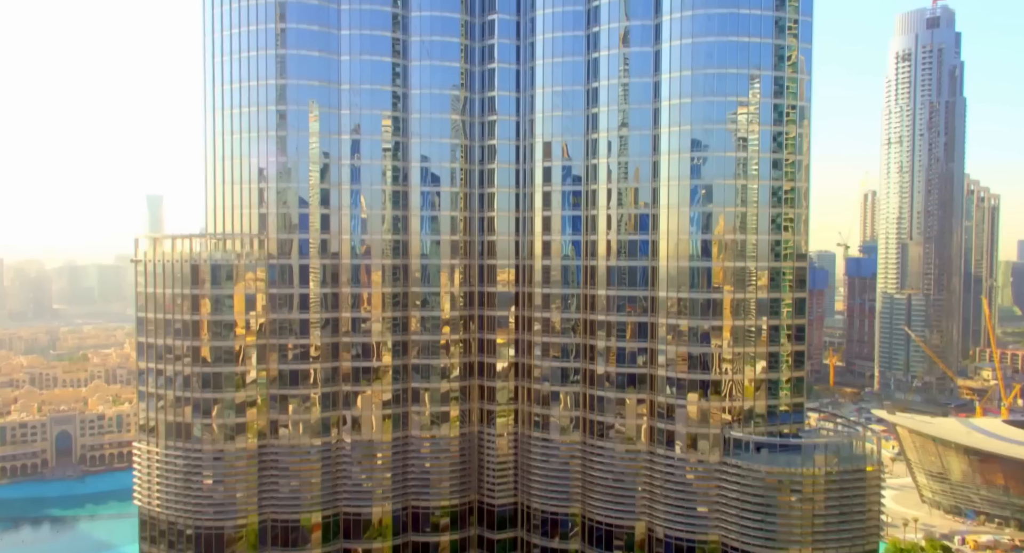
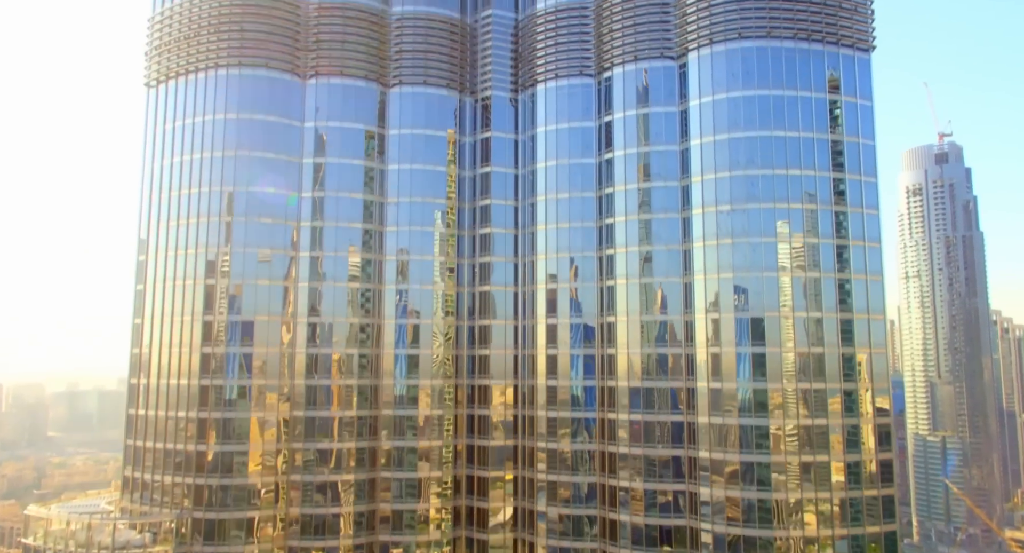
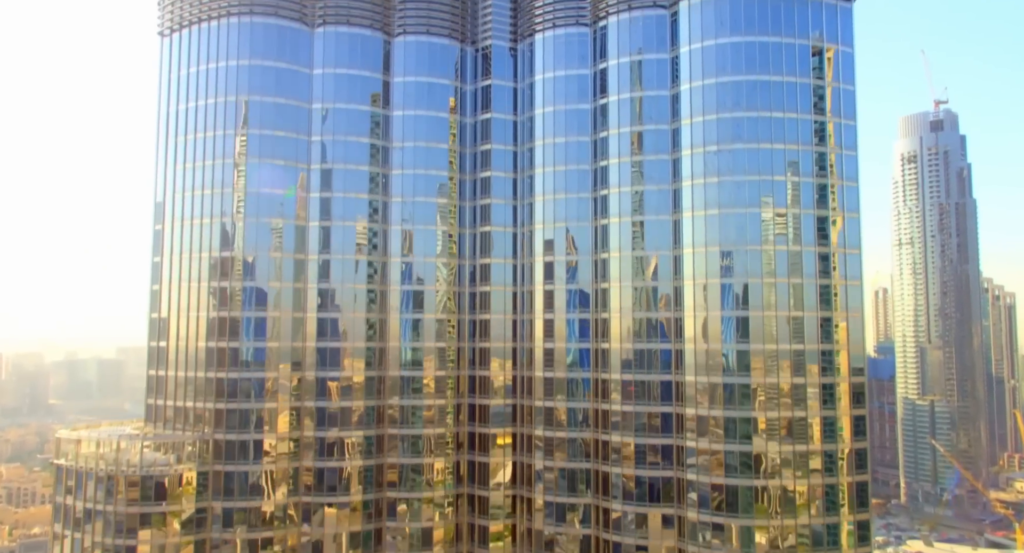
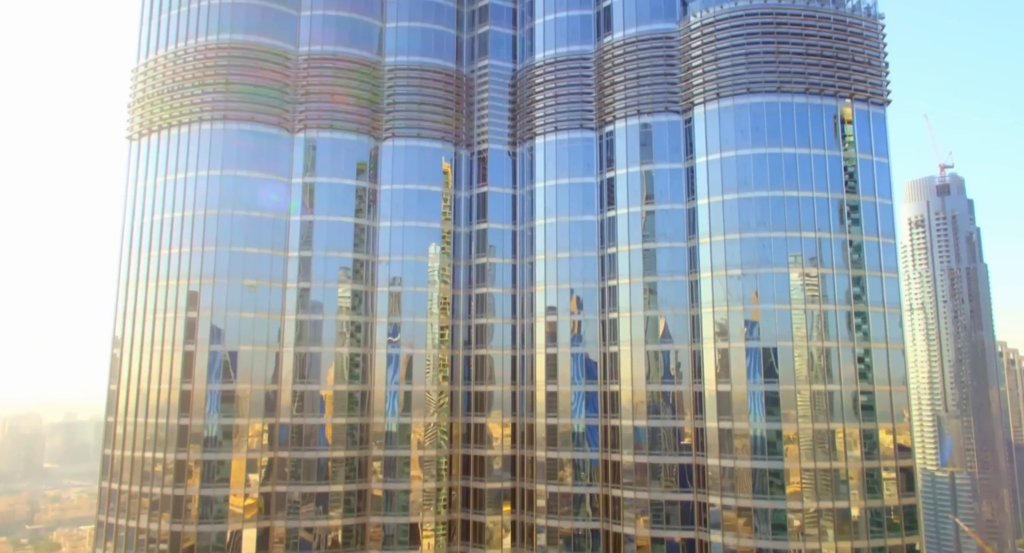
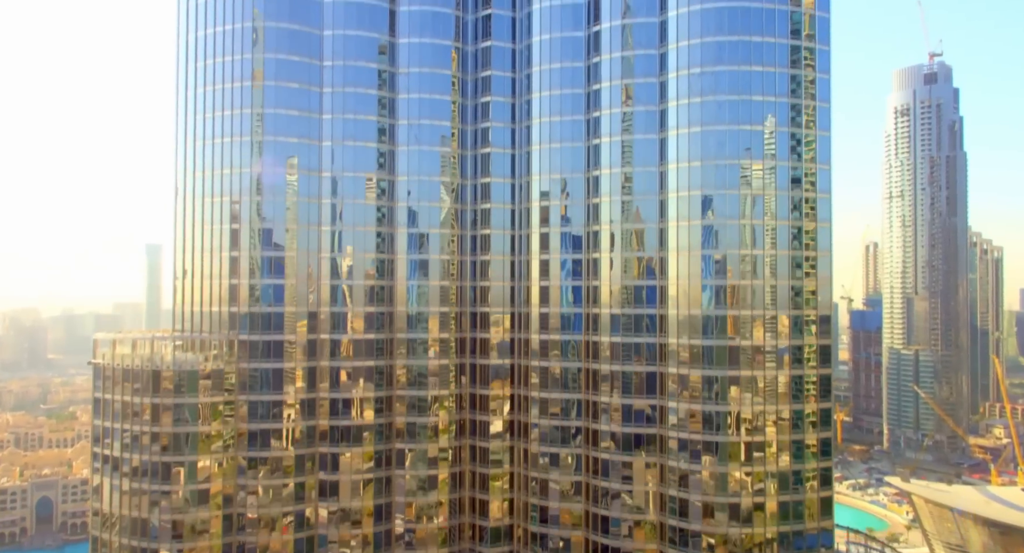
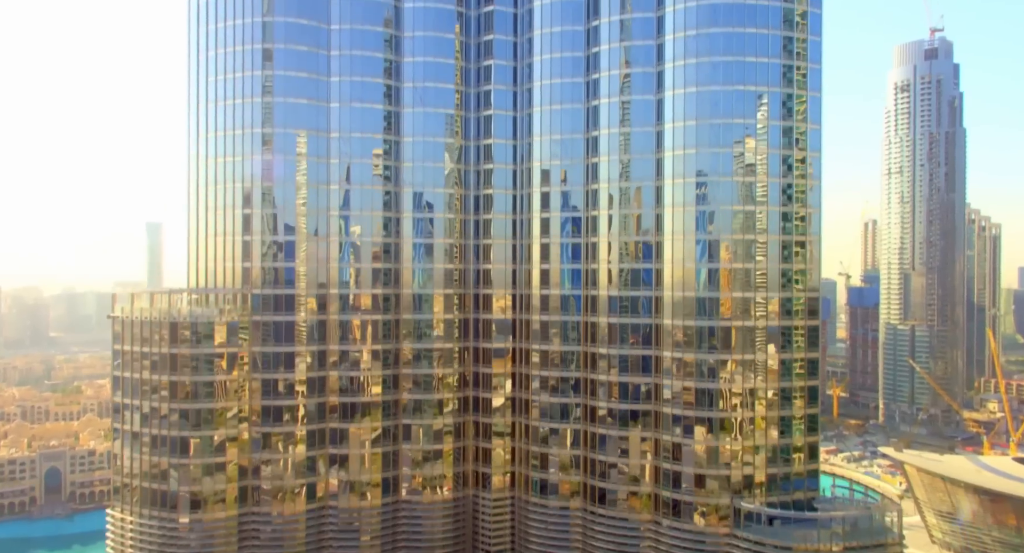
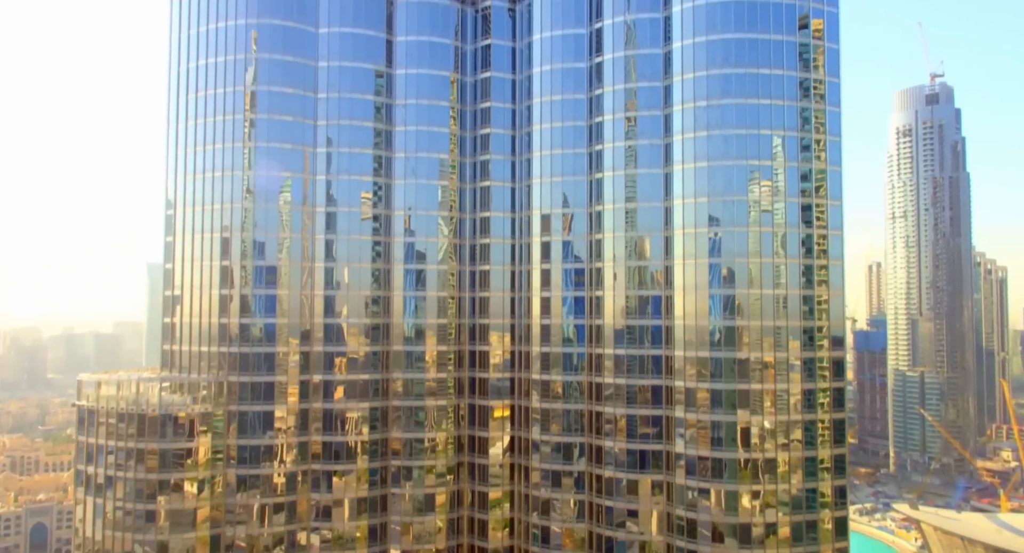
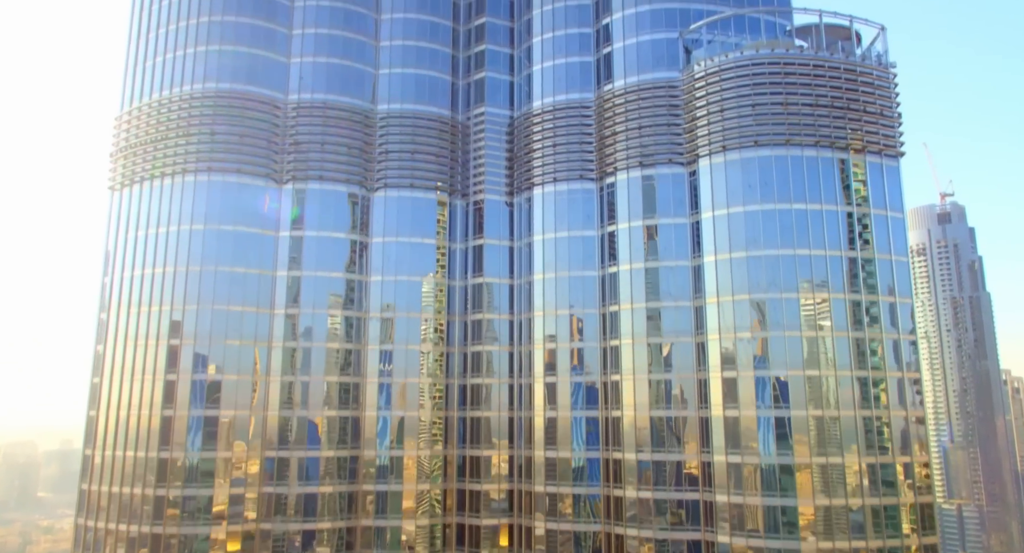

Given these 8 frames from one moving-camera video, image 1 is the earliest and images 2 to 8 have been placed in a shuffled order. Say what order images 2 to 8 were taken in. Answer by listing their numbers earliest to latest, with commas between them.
6, 5, 7, 3, 2, 4, 8
